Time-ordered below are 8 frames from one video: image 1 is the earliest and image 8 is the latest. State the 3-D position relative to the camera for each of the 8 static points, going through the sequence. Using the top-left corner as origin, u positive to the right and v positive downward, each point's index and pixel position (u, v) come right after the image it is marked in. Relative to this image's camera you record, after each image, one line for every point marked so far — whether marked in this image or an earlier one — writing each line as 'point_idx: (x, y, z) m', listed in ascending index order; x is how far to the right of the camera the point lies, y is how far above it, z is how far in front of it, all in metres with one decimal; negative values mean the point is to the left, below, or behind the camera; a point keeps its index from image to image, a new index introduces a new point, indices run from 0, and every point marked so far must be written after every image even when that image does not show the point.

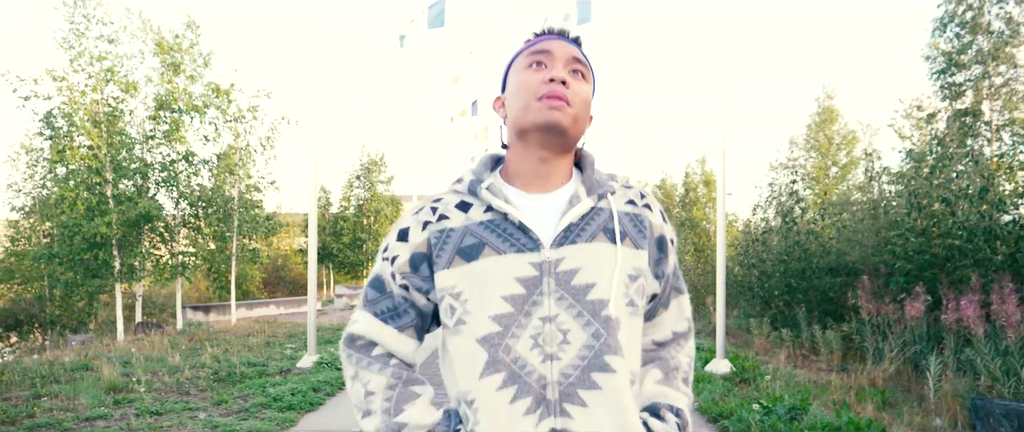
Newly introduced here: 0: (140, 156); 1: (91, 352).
0: (-4.1, +0.7, +8.1) m
1: (-3.8, -1.3, +7.0) m
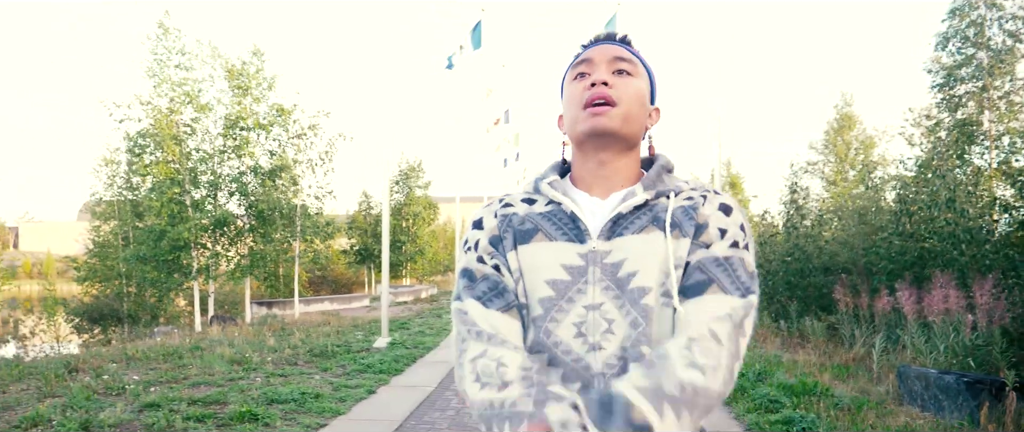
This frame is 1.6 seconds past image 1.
0: (-3.7, +0.6, +9.0) m
1: (-3.5, -1.4, +7.9) m
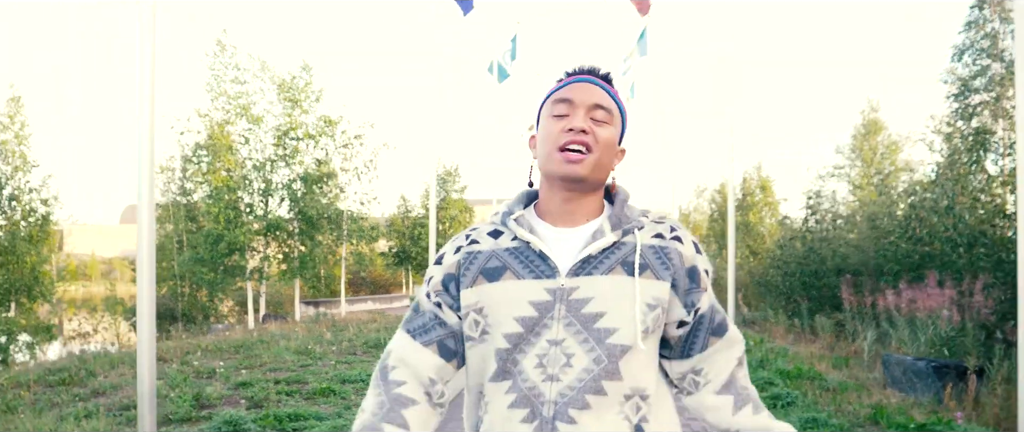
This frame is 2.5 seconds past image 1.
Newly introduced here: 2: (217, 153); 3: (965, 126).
0: (-3.2, +0.6, +9.6) m
1: (-3.1, -1.5, +8.5) m
2: (-4.0, +0.8, +9.7) m
3: (+4.6, +0.9, +7.3) m
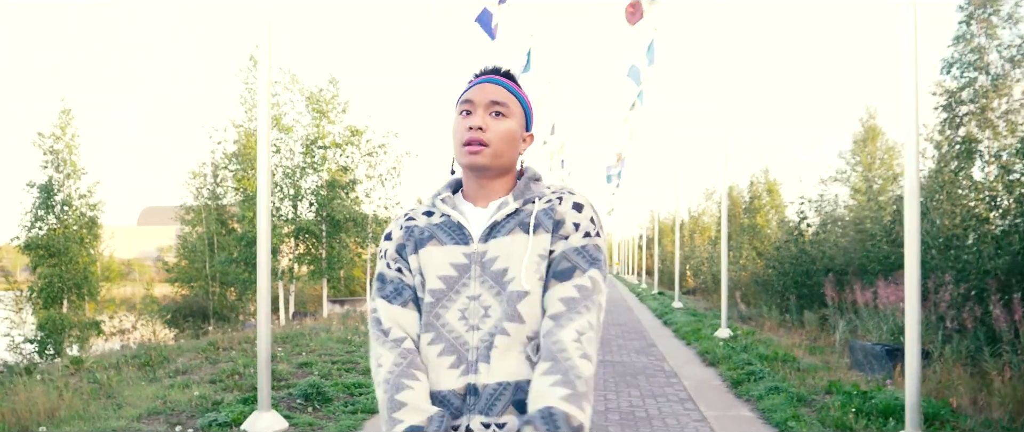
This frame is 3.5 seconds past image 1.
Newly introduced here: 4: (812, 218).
0: (-3.0, +0.5, +10.2) m
1: (-2.9, -1.5, +9.1) m
2: (-3.8, +0.8, +10.3) m
3: (+4.8, +0.9, +7.8) m
4: (+4.1, 0.0, +9.9) m
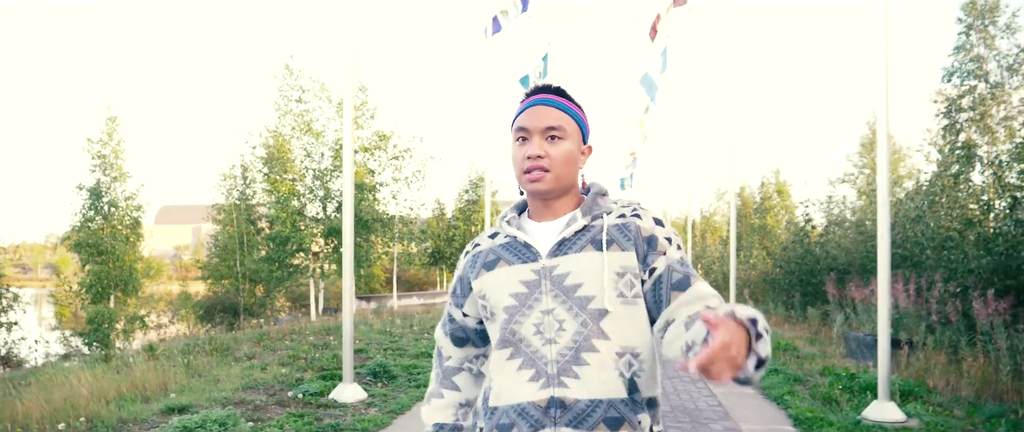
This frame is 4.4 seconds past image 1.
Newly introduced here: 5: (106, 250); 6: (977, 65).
0: (-2.8, +0.5, +10.7) m
1: (-2.7, -1.5, +9.6) m
2: (-3.5, +0.8, +10.8) m
3: (+5.0, +0.9, +8.2) m
4: (+4.3, -0.1, +10.2) m
5: (-5.4, -0.4, +9.6) m
6: (+5.1, +1.7, +7.9) m
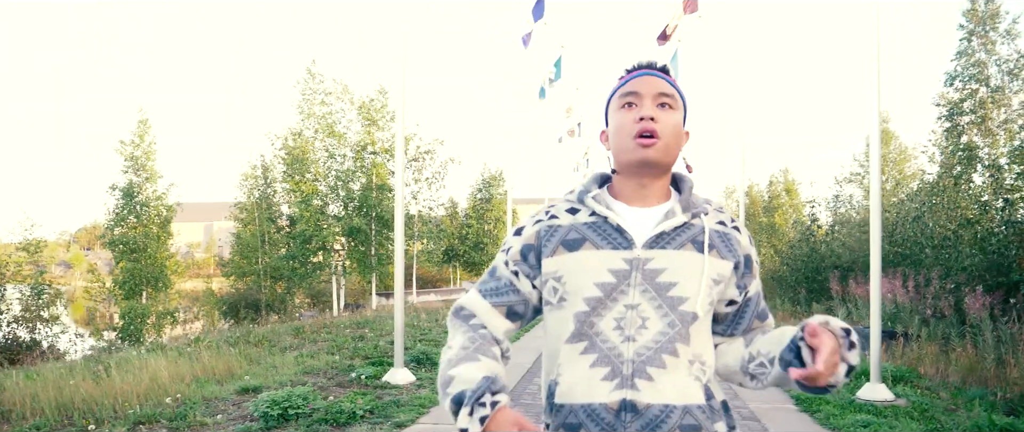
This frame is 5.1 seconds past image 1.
0: (-2.5, +0.5, +11.1) m
1: (-2.4, -1.5, +9.9) m
2: (-3.3, +0.8, +11.2) m
3: (+5.2, +0.9, +8.4) m
4: (+4.6, 0.0, +10.5) m
5: (-5.2, -0.4, +9.9) m
6: (+5.3, +1.7, +8.2) m
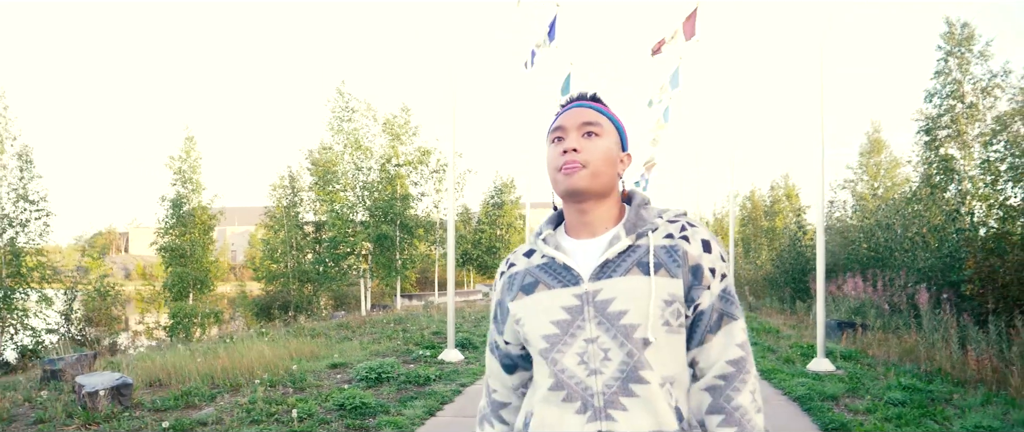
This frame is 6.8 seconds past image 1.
0: (-2.3, +0.4, +11.9) m
1: (-2.2, -1.6, +10.8) m
2: (-3.0, +0.7, +12.0) m
3: (+5.4, +0.8, +9.2) m
4: (+4.8, -0.1, +11.3) m
5: (-5.0, -0.6, +10.8) m
6: (+5.5, +1.6, +9.0) m
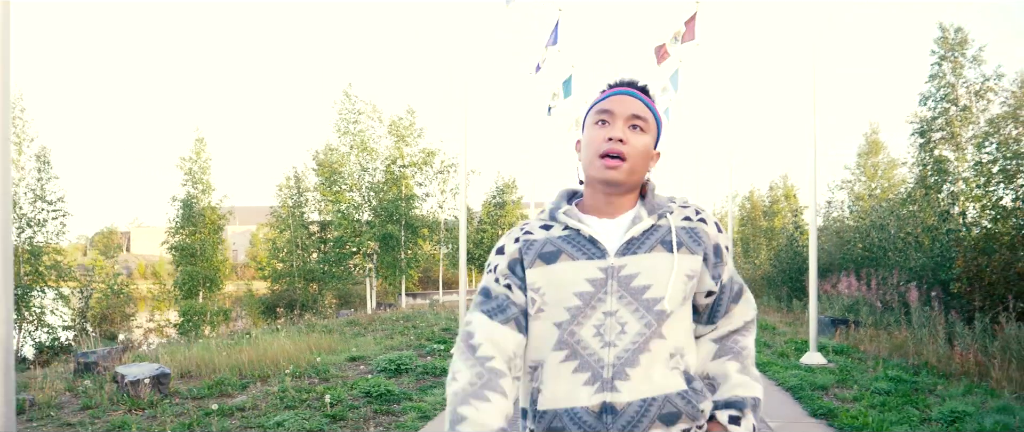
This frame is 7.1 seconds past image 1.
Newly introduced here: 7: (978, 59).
0: (-2.3, +0.4, +12.1) m
1: (-2.2, -1.6, +11.0) m
2: (-3.0, +0.7, +12.2) m
3: (+5.5, +0.8, +9.4) m
4: (+4.8, -0.1, +11.5) m
5: (-5.0, -0.6, +11.0) m
6: (+5.6, +1.6, +9.2) m
7: (+5.7, +1.9, +8.9) m
